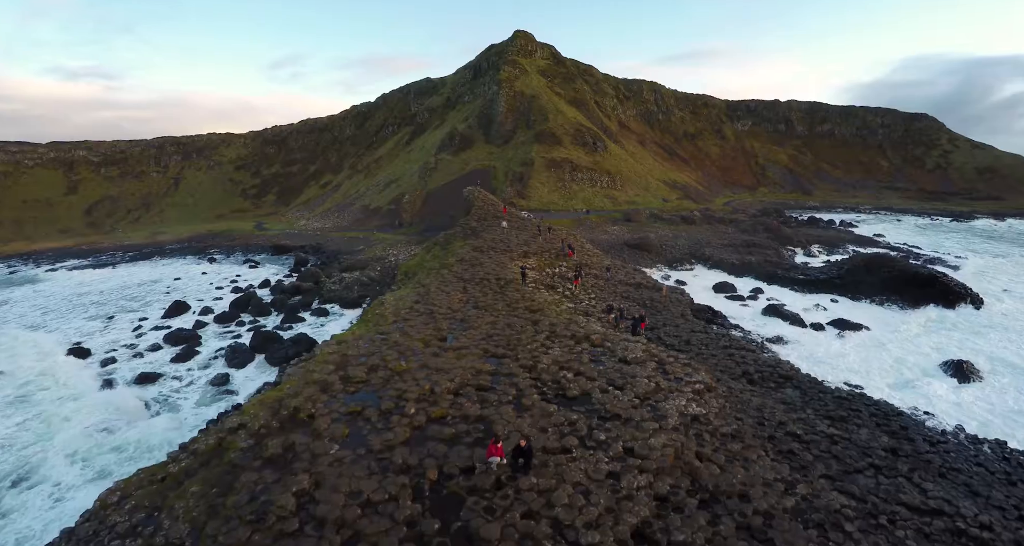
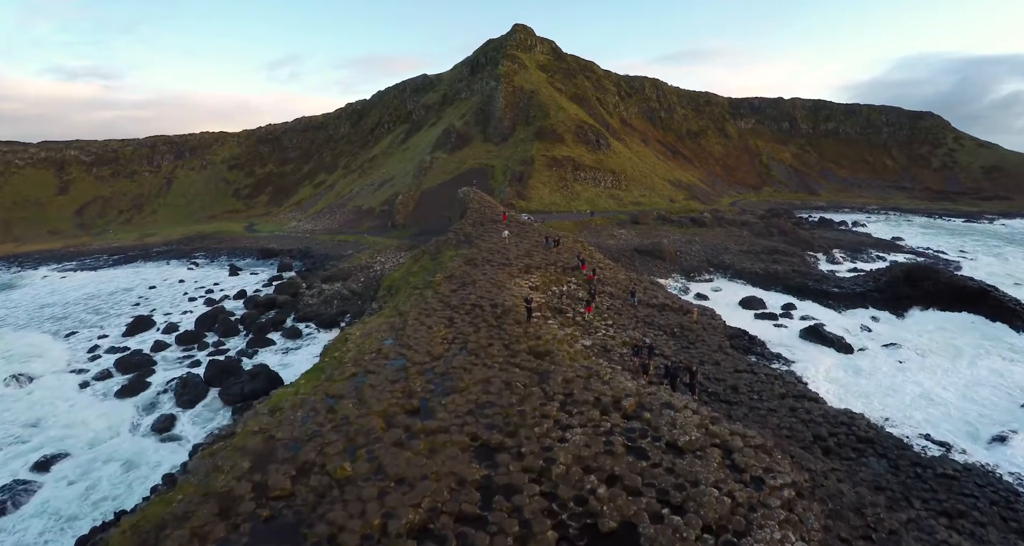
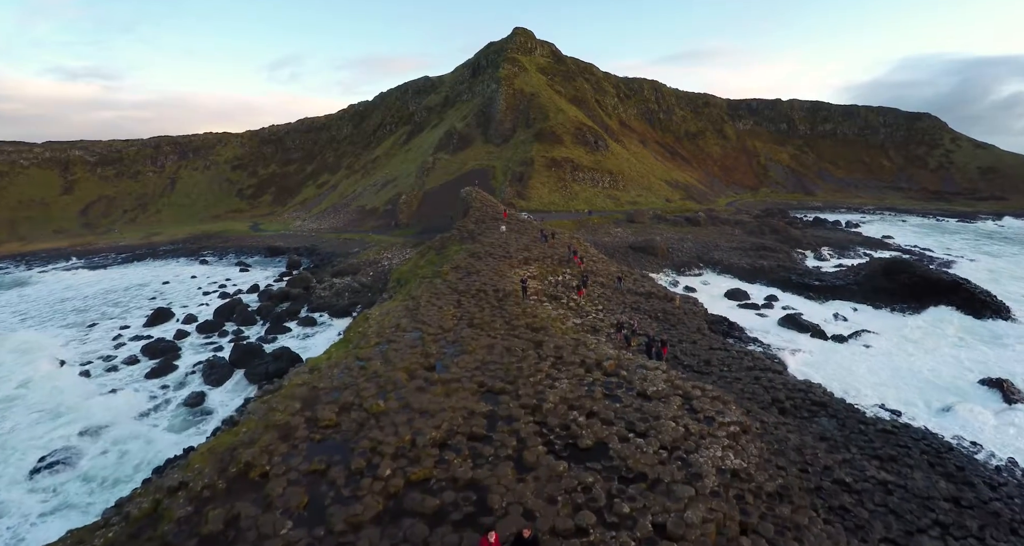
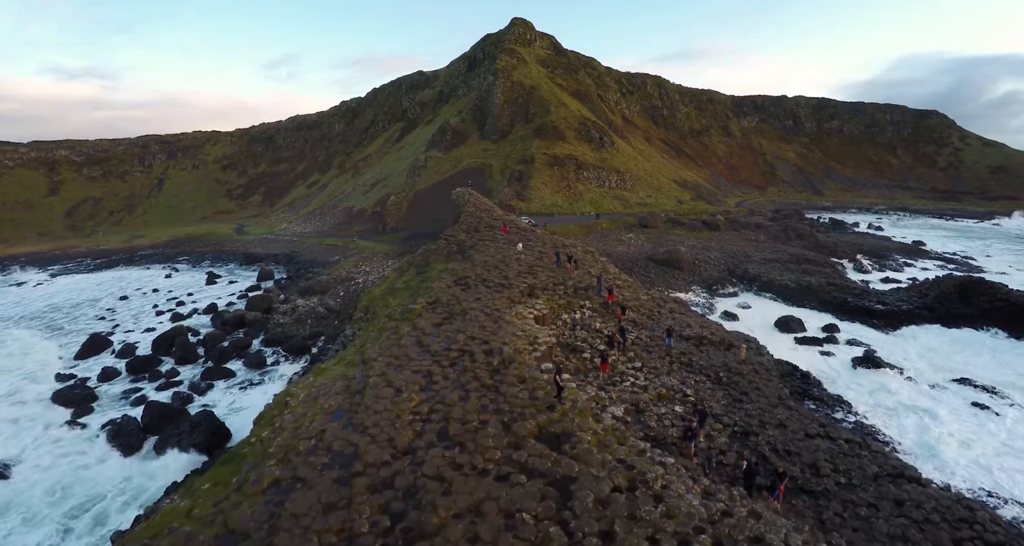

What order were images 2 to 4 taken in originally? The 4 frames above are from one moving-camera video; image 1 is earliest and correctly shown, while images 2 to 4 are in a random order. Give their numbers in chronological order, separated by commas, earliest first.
3, 2, 4
